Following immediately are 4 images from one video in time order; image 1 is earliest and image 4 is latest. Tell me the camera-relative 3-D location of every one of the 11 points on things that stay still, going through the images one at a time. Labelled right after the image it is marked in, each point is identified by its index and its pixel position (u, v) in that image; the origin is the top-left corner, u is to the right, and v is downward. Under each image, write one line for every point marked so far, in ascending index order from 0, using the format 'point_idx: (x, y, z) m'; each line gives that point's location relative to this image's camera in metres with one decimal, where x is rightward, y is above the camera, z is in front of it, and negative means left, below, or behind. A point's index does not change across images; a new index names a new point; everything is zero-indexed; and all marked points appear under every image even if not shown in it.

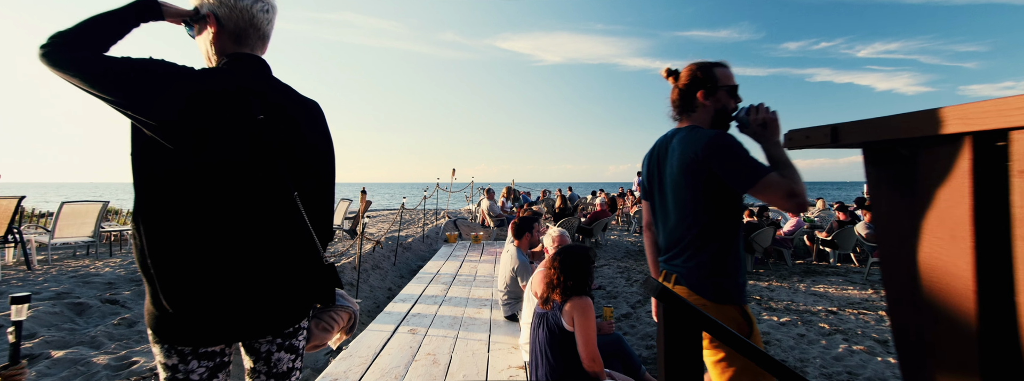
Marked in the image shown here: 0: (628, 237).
0: (+2.8, -1.2, +8.1) m
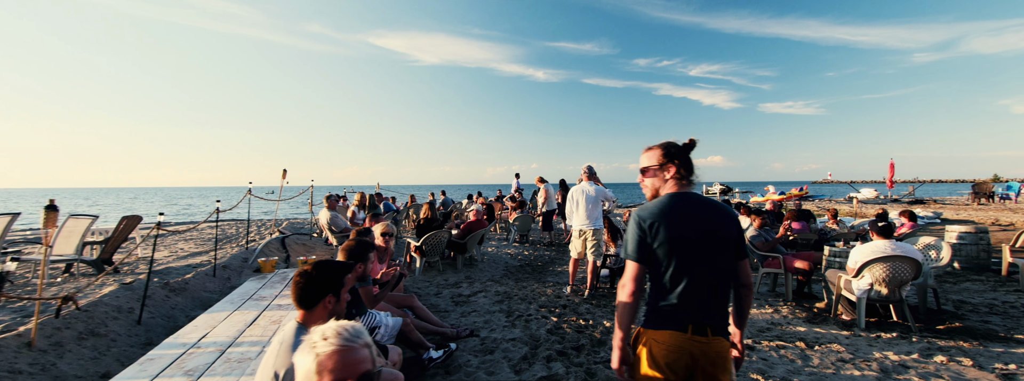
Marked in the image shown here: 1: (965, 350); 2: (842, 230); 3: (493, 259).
0: (0.0, -1.2, +6.7) m
1: (+3.9, -1.4, +2.8) m
2: (+5.2, -0.6, +5.1) m
3: (-0.3, -1.3, +6.0) m
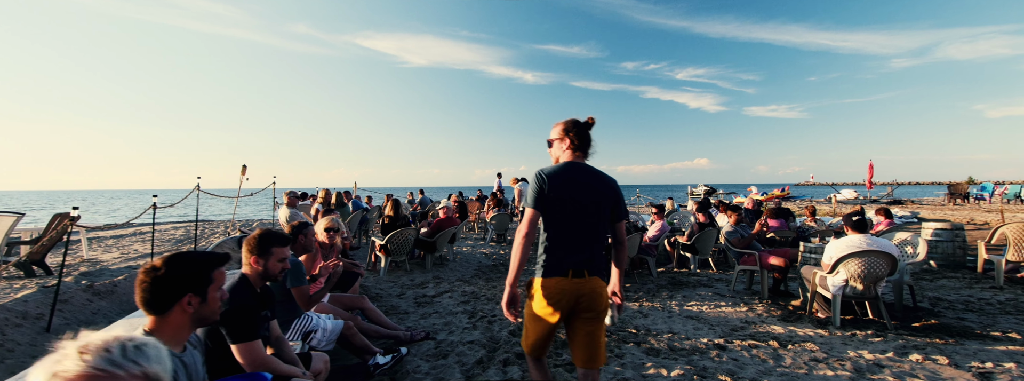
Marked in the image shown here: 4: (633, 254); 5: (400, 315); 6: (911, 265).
0: (-0.5, -1.2, +6.5) m
1: (+3.5, -1.3, +2.6) m
2: (+4.7, -0.6, +5.0) m
3: (-0.8, -1.2, +5.8) m
4: (+1.7, -0.9, +4.6) m
5: (-1.2, -1.4, +3.5) m
6: (+4.2, -0.8, +3.4) m
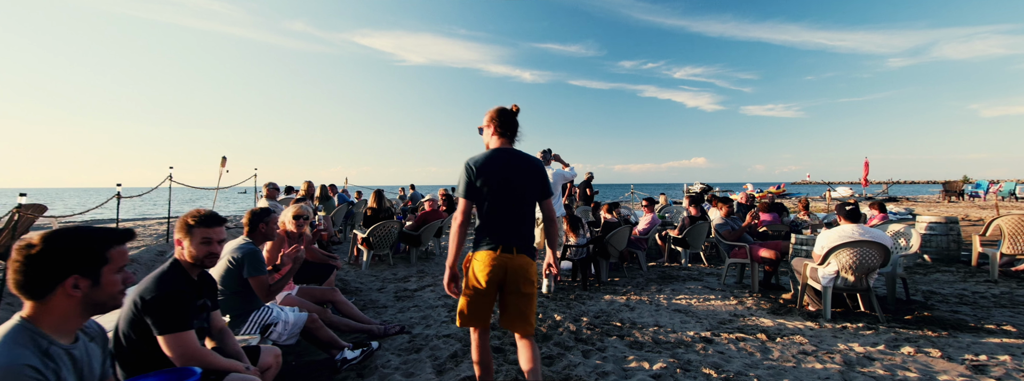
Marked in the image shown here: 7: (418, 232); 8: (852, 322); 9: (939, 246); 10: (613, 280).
0: (-0.7, -1.0, +6.4) m
1: (+3.3, -1.2, +2.5) m
2: (+4.6, -0.5, +4.9) m
3: (-0.9, -1.1, +5.7) m
4: (+1.5, -0.8, +4.5) m
5: (-1.4, -1.2, +3.4) m
6: (+4.0, -0.7, +3.3) m
7: (-1.4, -0.6, +4.9) m
8: (+3.1, -1.2, +2.9) m
9: (+5.4, -0.7, +4.1) m
10: (+1.4, -1.2, +4.5) m
